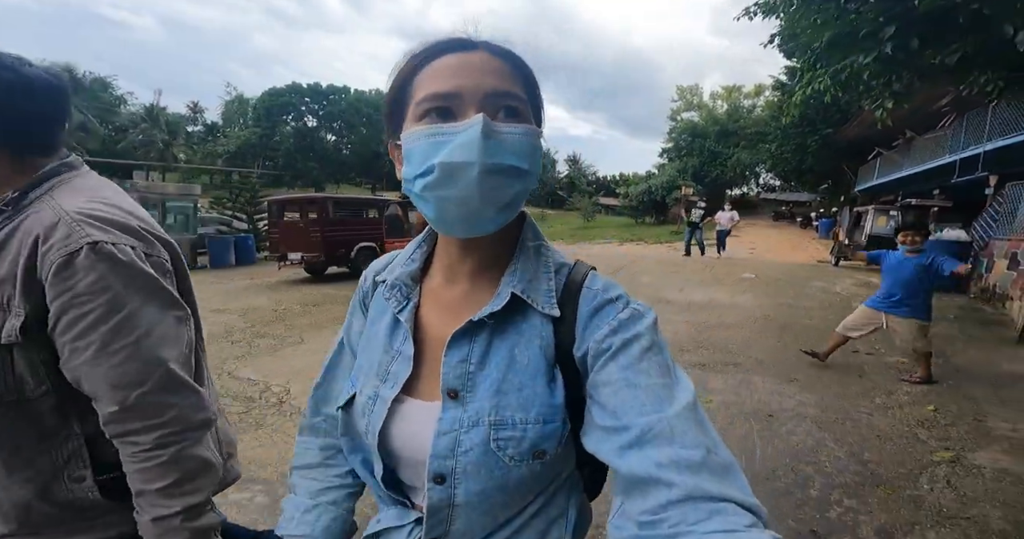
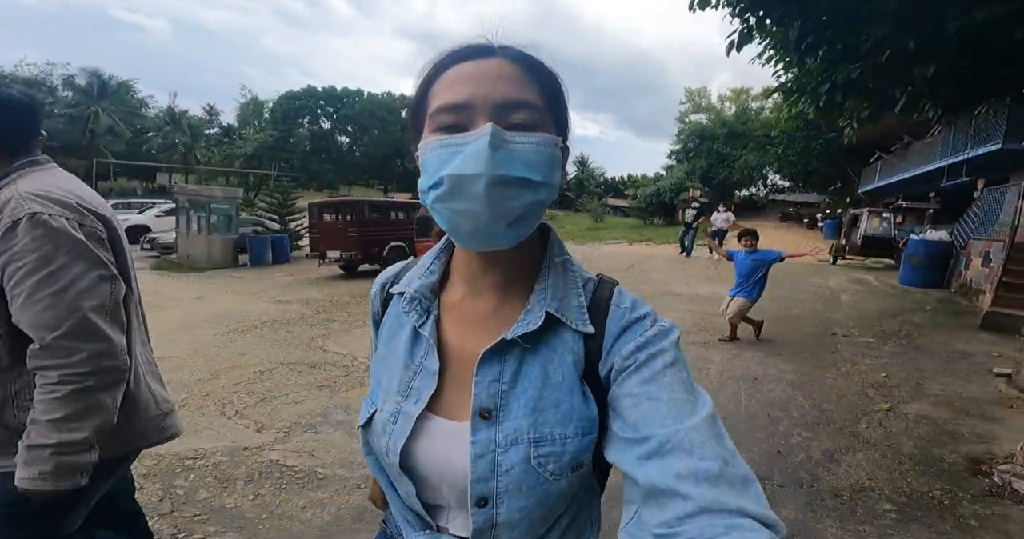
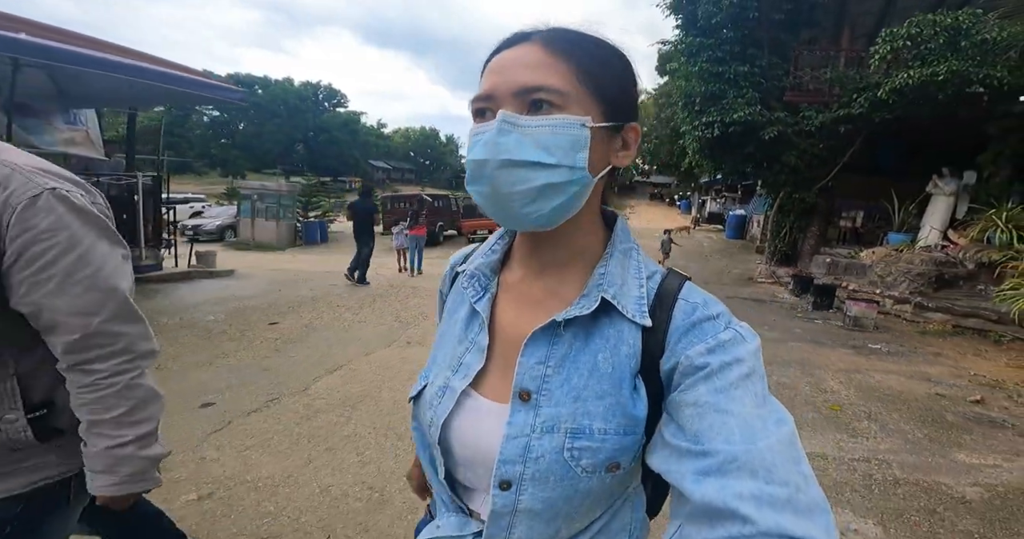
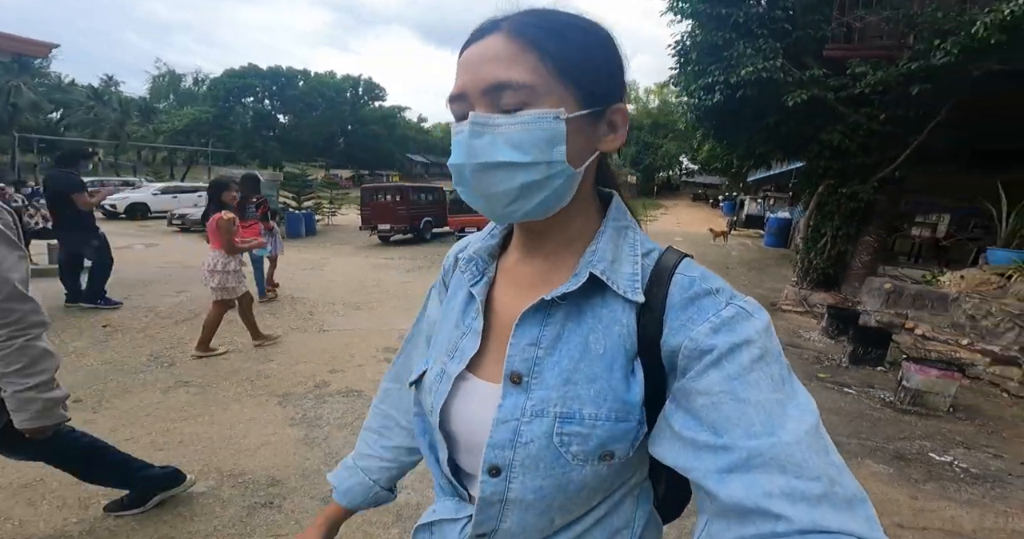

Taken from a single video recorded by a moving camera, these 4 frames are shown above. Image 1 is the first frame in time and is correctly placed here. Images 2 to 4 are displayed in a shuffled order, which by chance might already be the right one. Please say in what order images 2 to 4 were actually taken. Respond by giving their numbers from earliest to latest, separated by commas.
2, 4, 3
